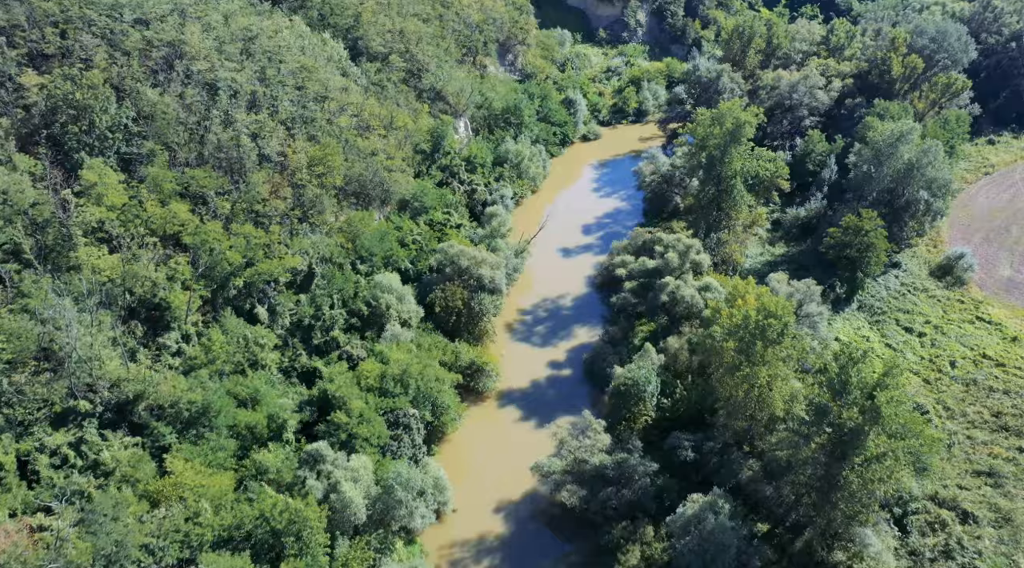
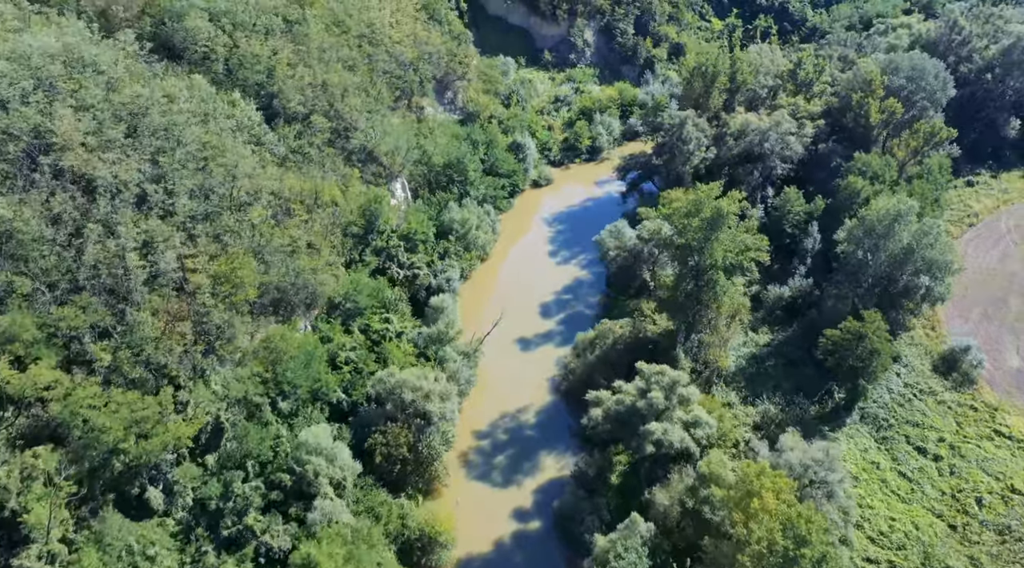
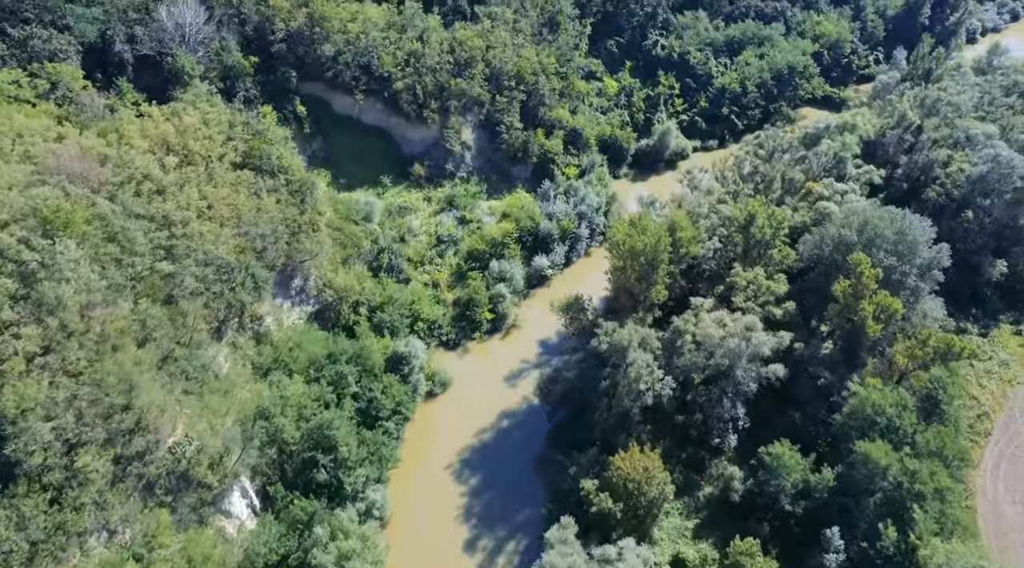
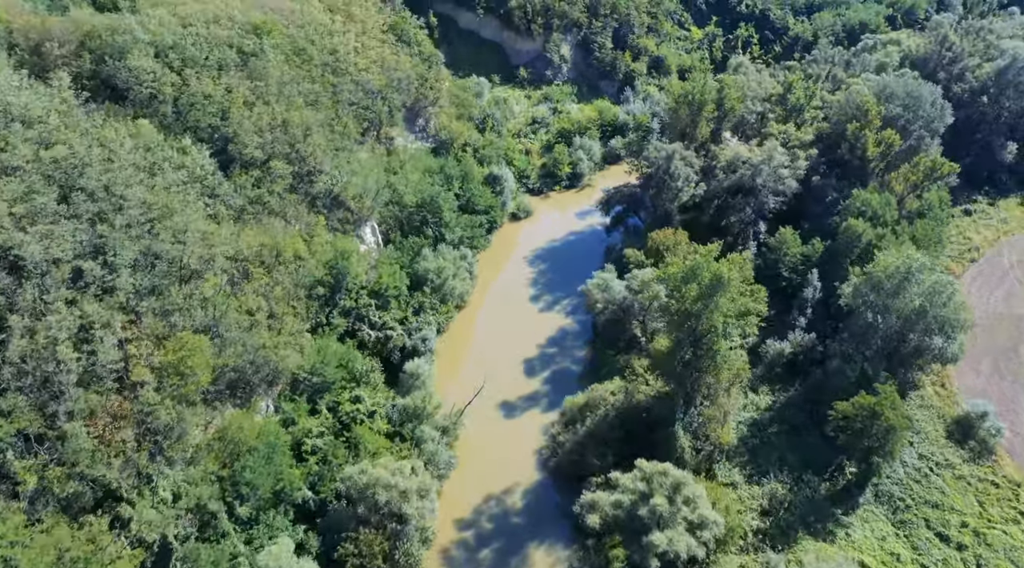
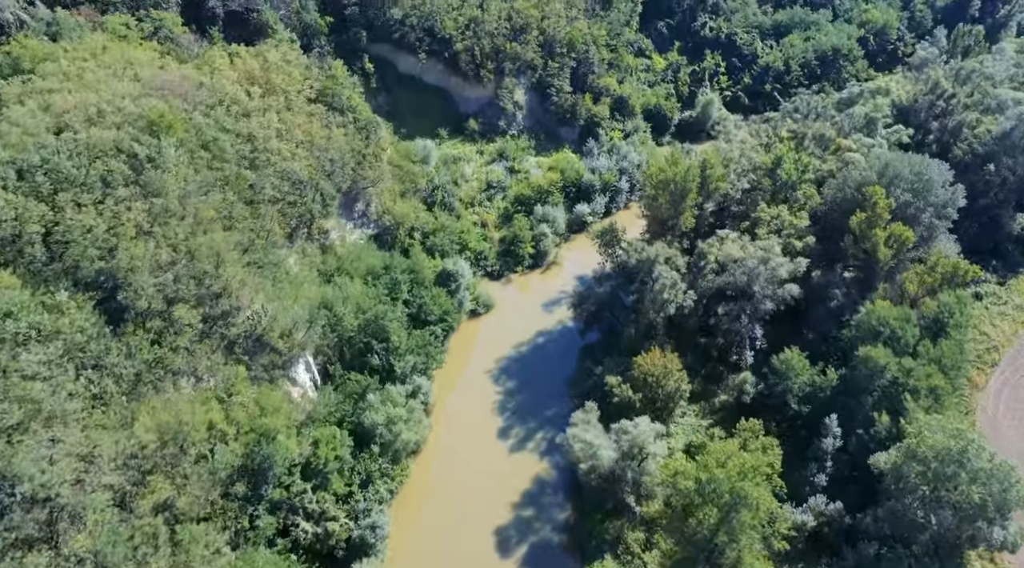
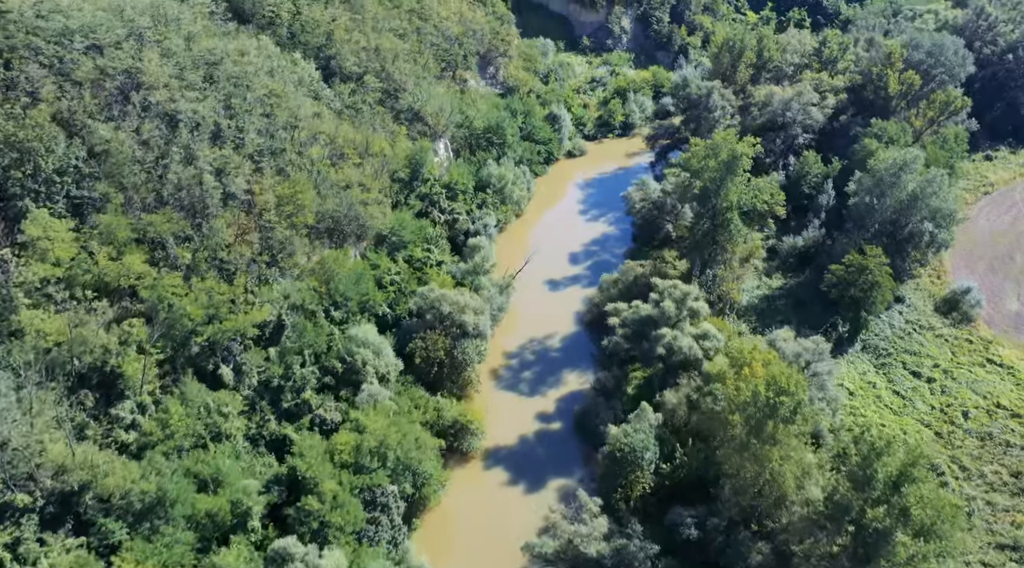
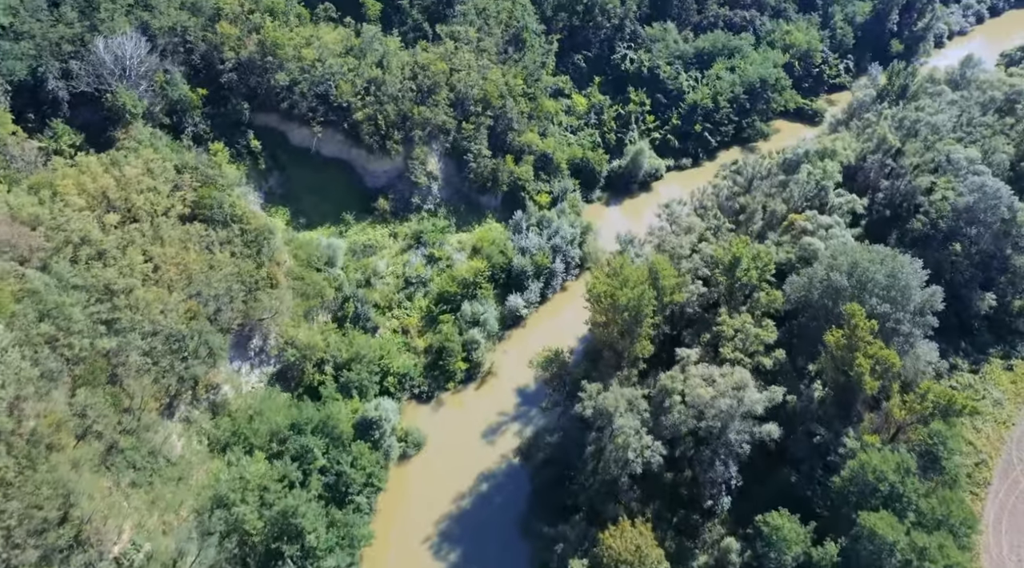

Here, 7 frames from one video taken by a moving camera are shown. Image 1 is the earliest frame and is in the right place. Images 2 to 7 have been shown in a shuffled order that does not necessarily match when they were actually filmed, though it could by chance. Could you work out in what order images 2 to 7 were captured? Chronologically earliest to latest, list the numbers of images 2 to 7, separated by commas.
6, 2, 4, 5, 3, 7
